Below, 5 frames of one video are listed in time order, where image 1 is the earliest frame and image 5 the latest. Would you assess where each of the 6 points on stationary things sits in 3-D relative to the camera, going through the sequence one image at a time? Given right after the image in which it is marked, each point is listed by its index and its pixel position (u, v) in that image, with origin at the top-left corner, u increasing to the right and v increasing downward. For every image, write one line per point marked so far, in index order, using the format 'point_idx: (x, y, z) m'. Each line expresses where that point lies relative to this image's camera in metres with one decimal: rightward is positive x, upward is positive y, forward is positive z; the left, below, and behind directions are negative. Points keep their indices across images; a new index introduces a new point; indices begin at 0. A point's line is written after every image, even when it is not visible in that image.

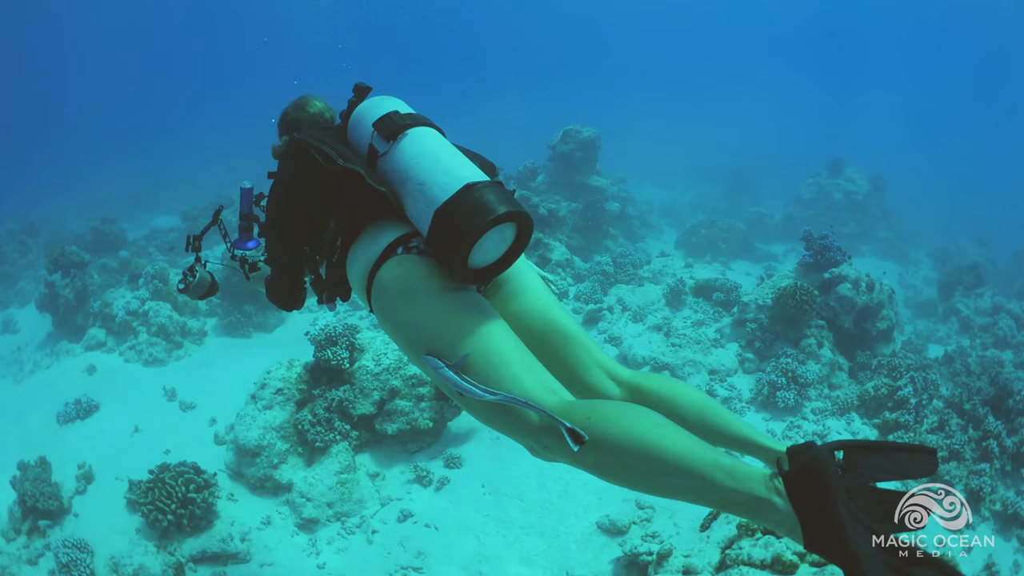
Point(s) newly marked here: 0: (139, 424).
0: (-6.9, -2.6, +9.0) m
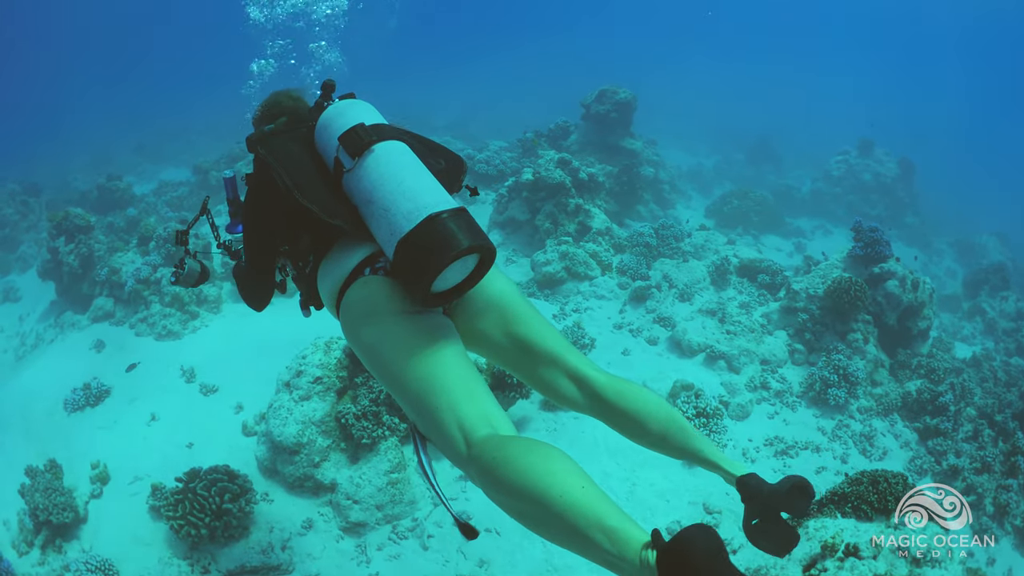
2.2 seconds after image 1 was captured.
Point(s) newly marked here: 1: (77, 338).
0: (-5.9, -2.0, +8.1) m
1: (-8.8, -1.0, +9.9) m
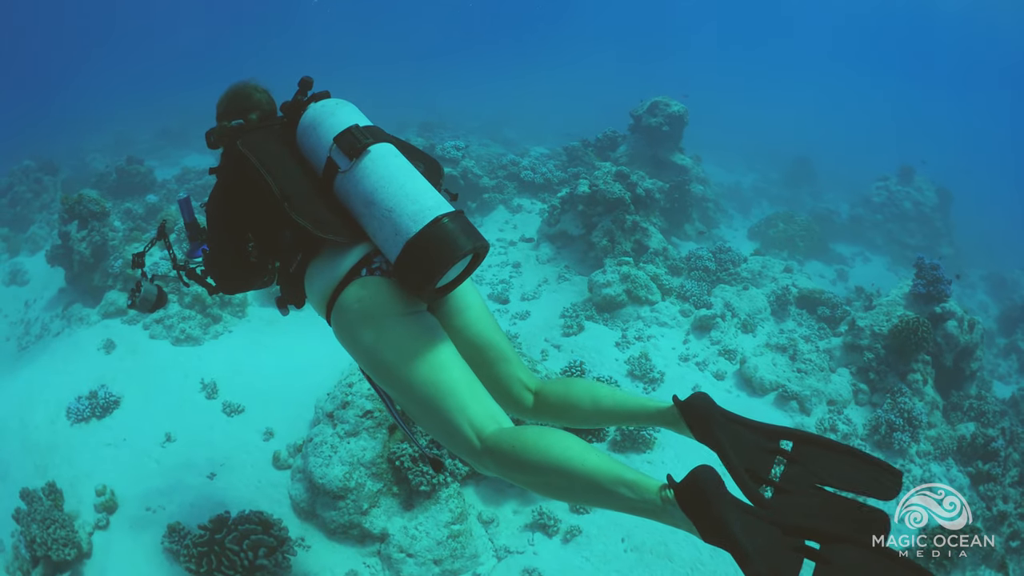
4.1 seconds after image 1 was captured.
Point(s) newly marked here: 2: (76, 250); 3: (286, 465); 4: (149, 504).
0: (-5.0, -2.1, +7.1) m
1: (-7.7, -0.8, +8.9) m
2: (-8.7, +0.8, +9.8) m
3: (-3.0, -2.4, +6.6) m
4: (-4.7, -2.8, +6.3) m
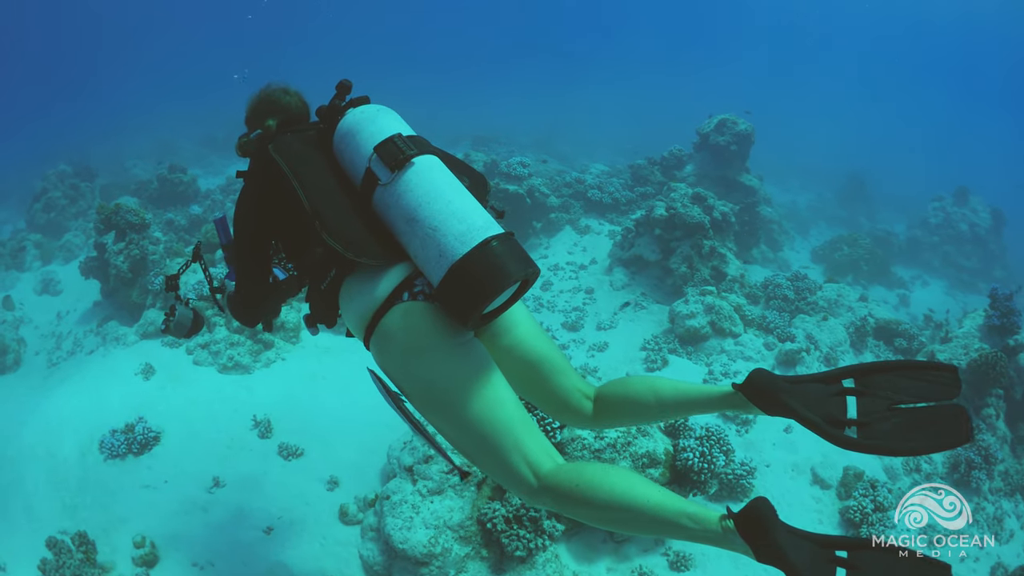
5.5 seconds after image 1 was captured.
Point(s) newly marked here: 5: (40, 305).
0: (-3.8, -2.4, +6.3) m
1: (-6.5, -1.1, +8.1) m
2: (-7.4, +0.5, +9.1) m
3: (-1.8, -2.7, +5.7) m
4: (-3.5, -3.1, +5.5) m
5: (-10.4, -0.4, +10.7) m
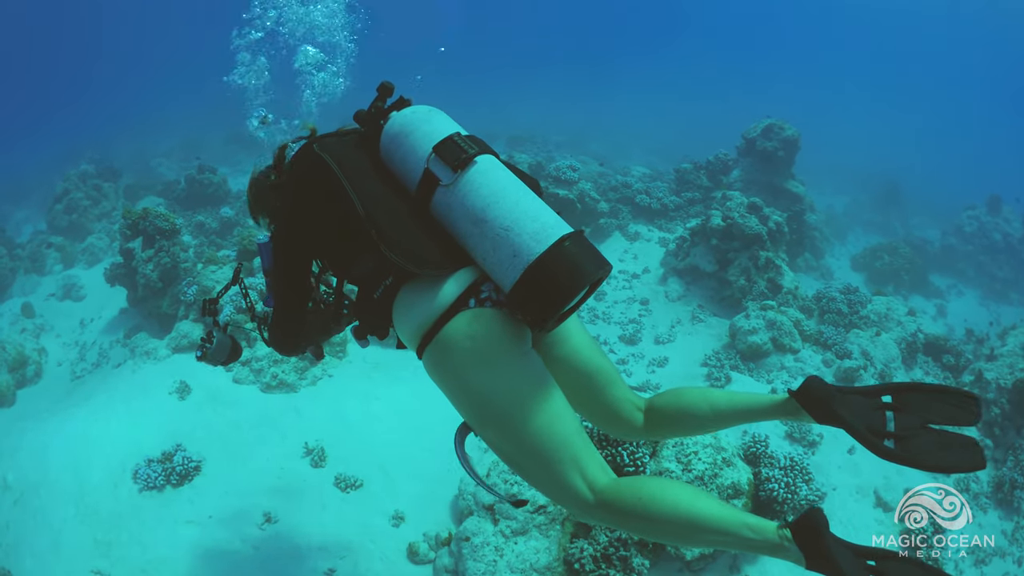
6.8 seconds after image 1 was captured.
0: (-2.9, -2.6, +5.8) m
1: (-5.6, -1.3, +7.6) m
2: (-6.6, +0.3, +8.5) m
3: (-1.0, -2.9, +5.3) m
4: (-2.6, -3.3, +5.0) m
5: (-9.5, -0.5, +10.1) m
